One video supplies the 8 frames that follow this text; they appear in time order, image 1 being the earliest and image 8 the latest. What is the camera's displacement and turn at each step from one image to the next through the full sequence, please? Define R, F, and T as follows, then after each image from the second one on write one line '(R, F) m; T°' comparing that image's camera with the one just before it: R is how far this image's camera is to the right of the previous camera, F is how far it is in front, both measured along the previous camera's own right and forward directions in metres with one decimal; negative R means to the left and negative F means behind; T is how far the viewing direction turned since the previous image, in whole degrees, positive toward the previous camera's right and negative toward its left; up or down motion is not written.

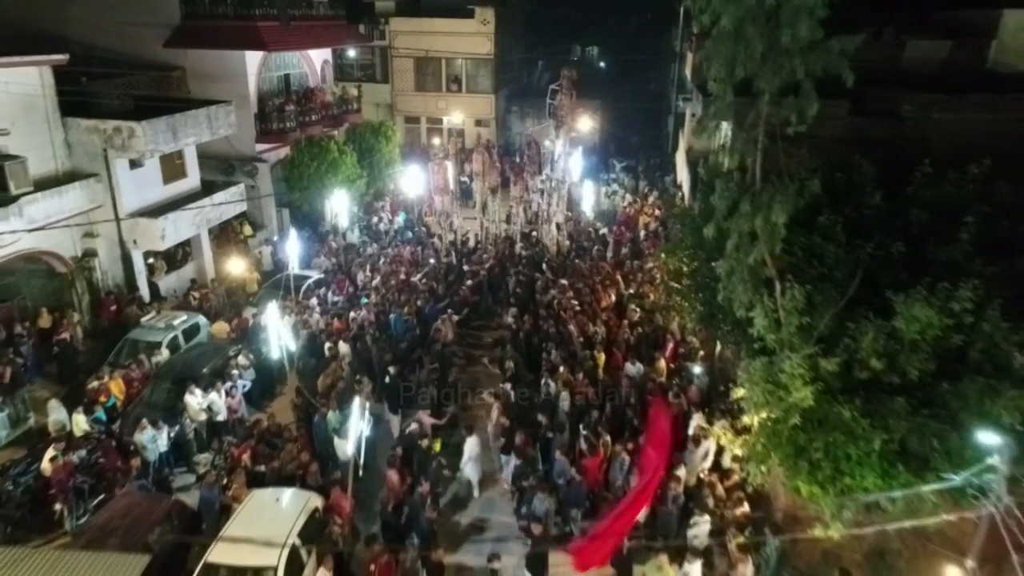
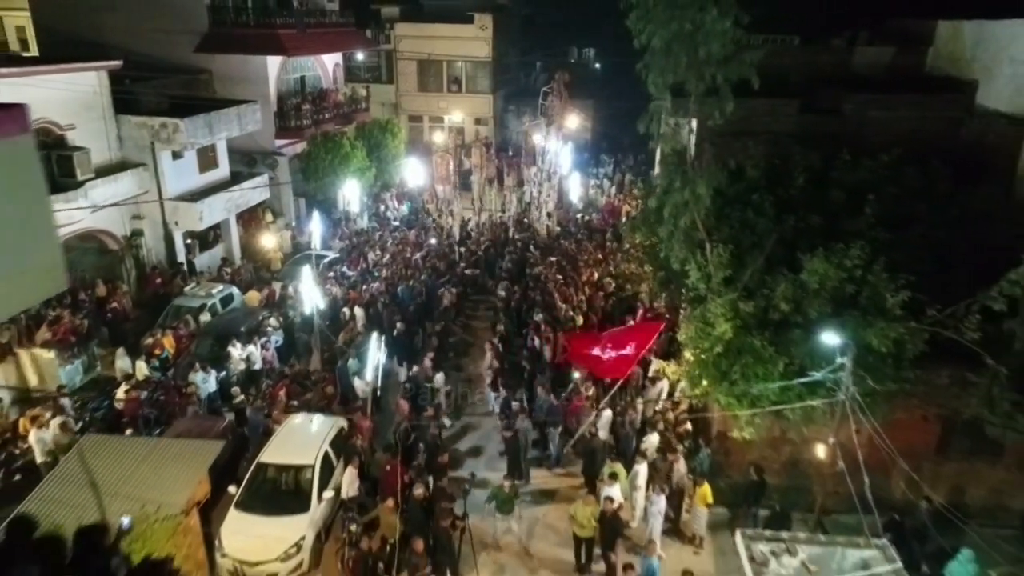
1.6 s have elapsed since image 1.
(+0.1, -2.2) m; 0°
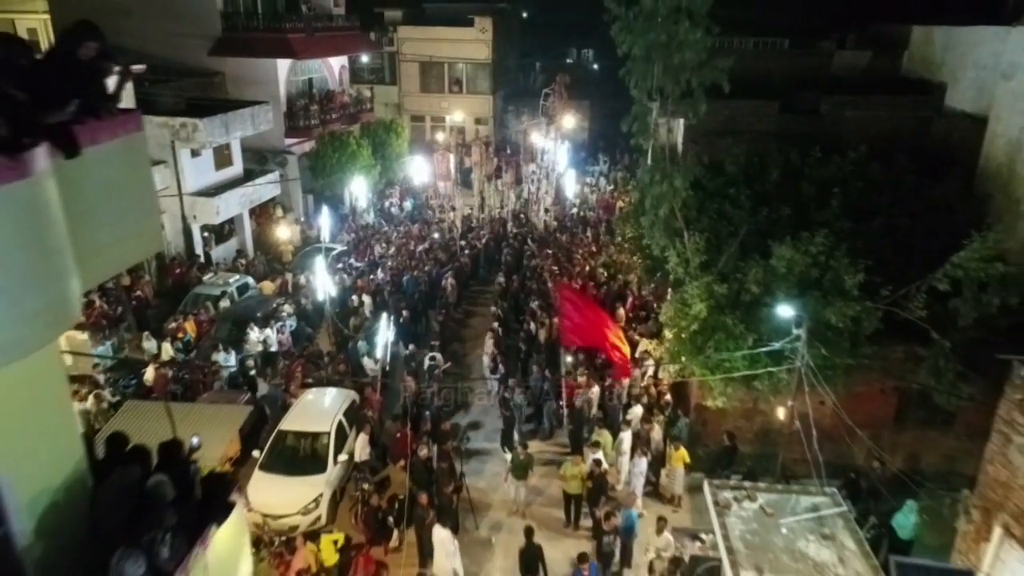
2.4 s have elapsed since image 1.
(0.0, -1.1) m; 0°
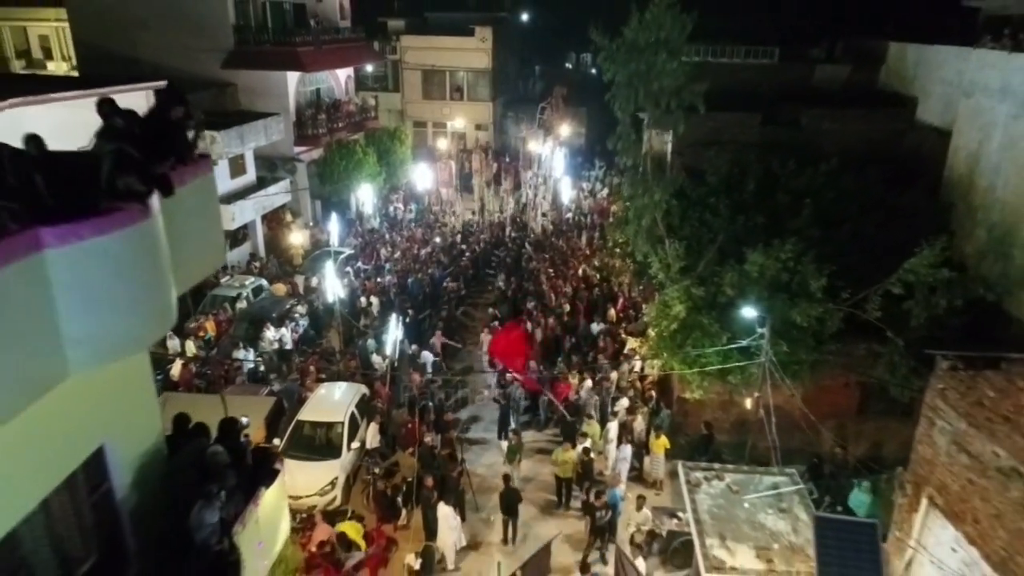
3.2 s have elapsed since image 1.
(0.0, -1.1) m; 0°
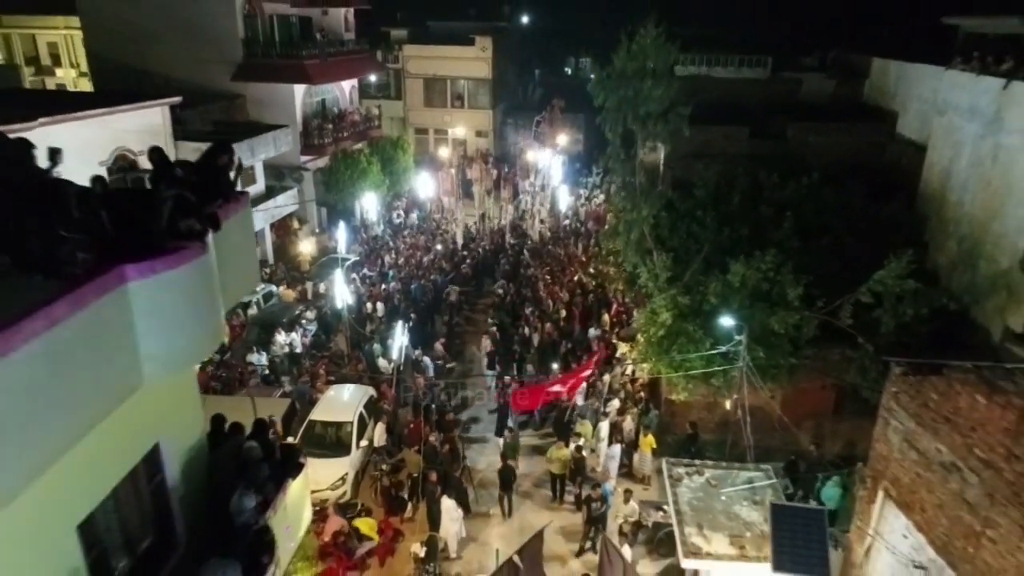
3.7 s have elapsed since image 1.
(0.0, -0.9) m; 0°
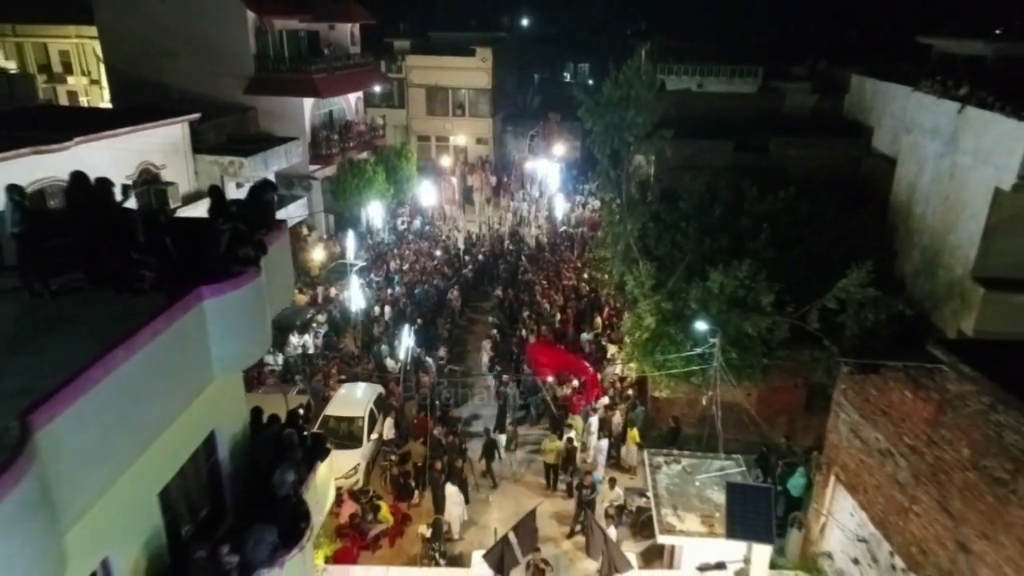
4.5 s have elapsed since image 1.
(0.0, -1.2) m; 0°
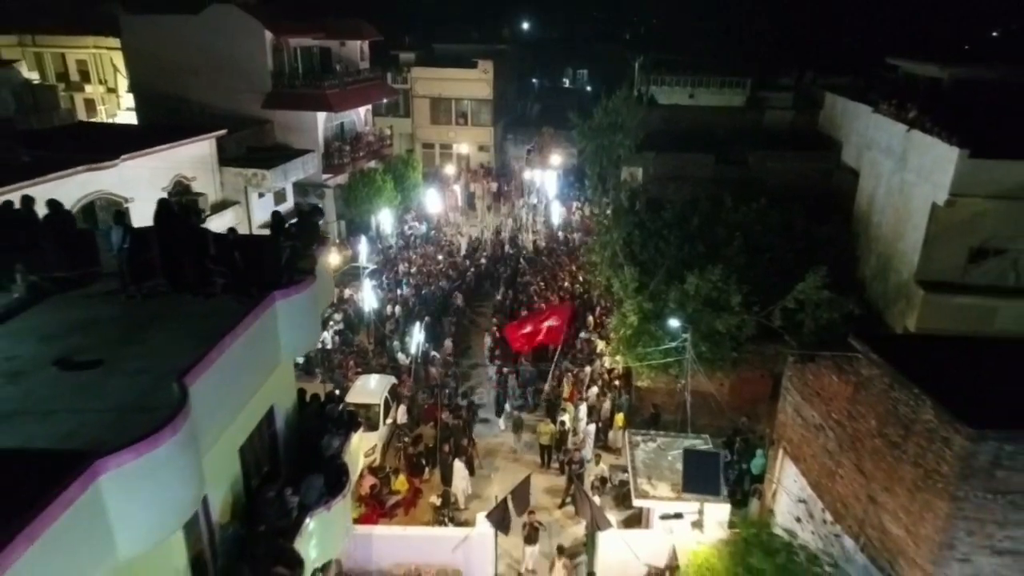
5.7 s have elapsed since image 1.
(0.0, -1.9) m; 0°
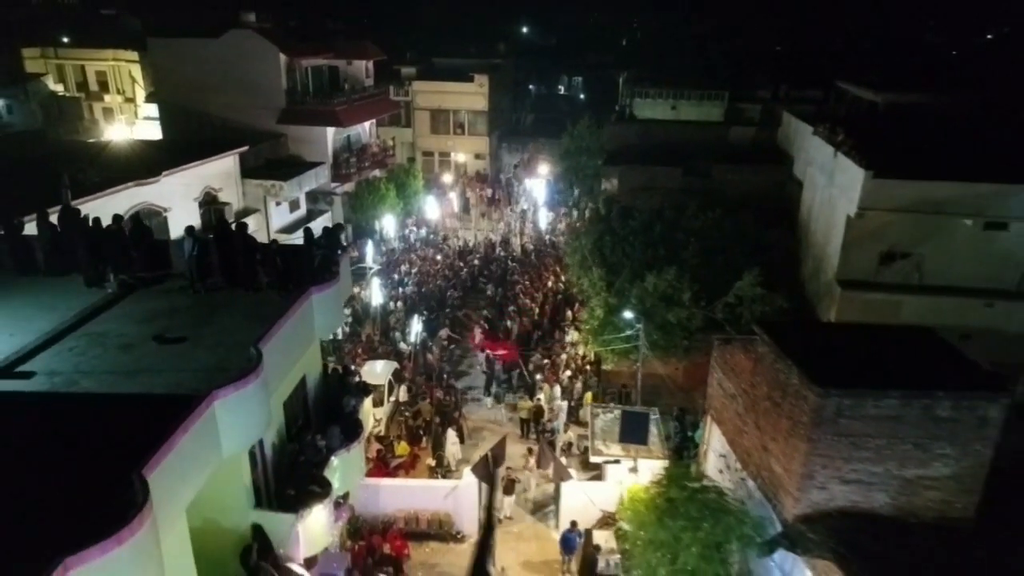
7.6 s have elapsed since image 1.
(+0.3, -2.9) m; 0°
